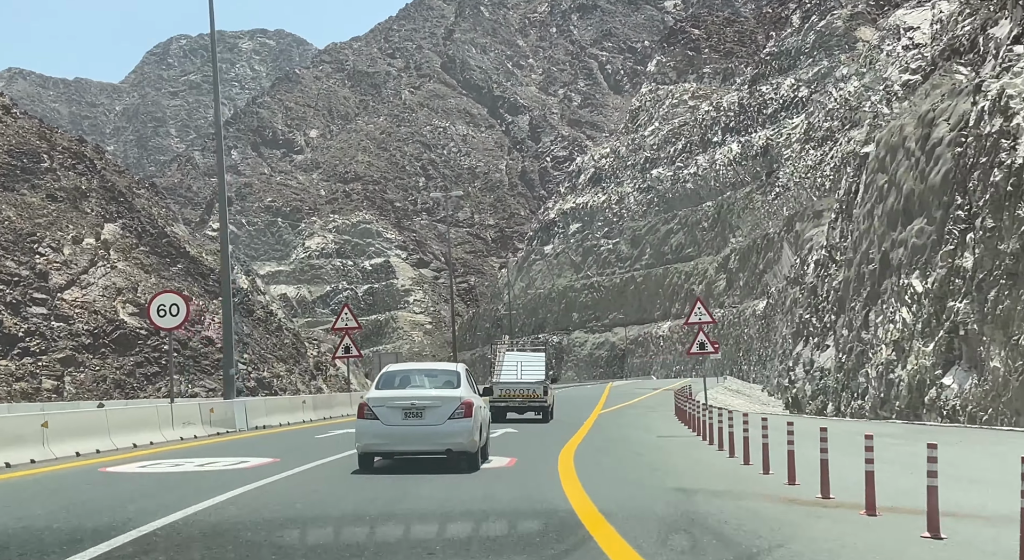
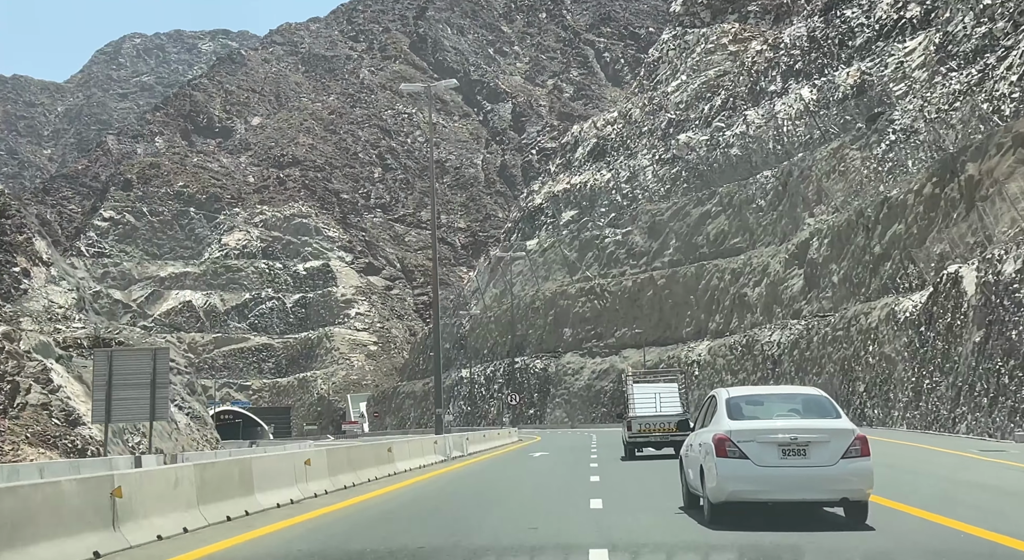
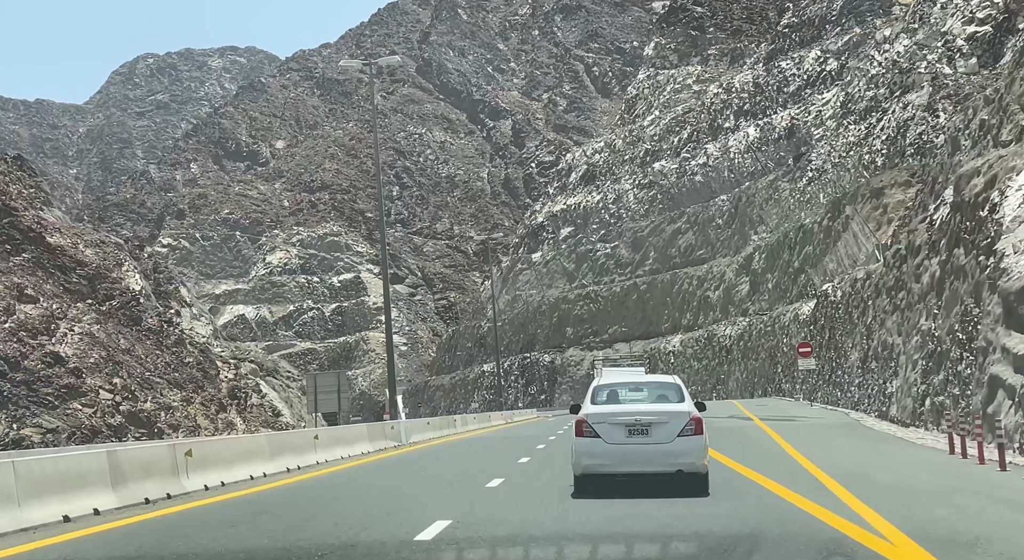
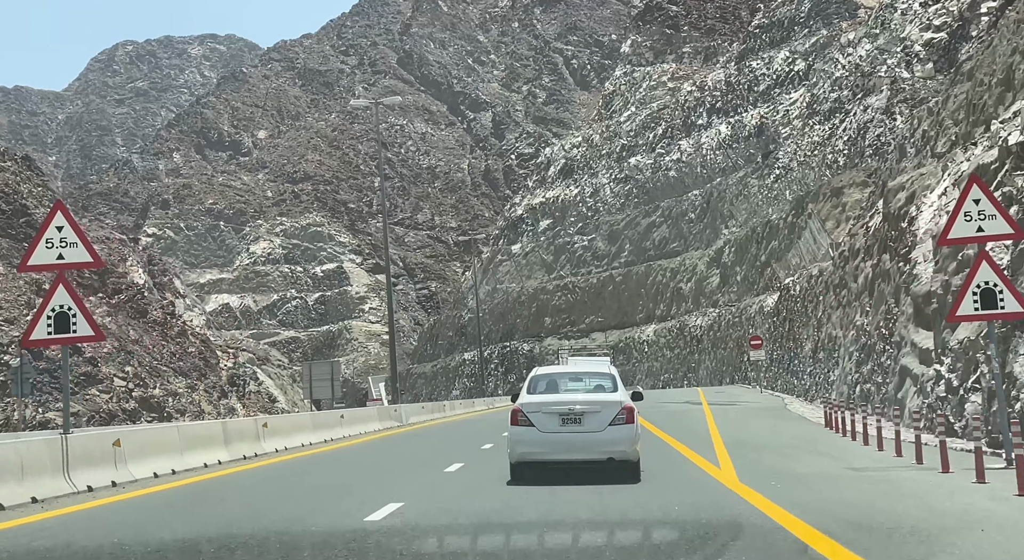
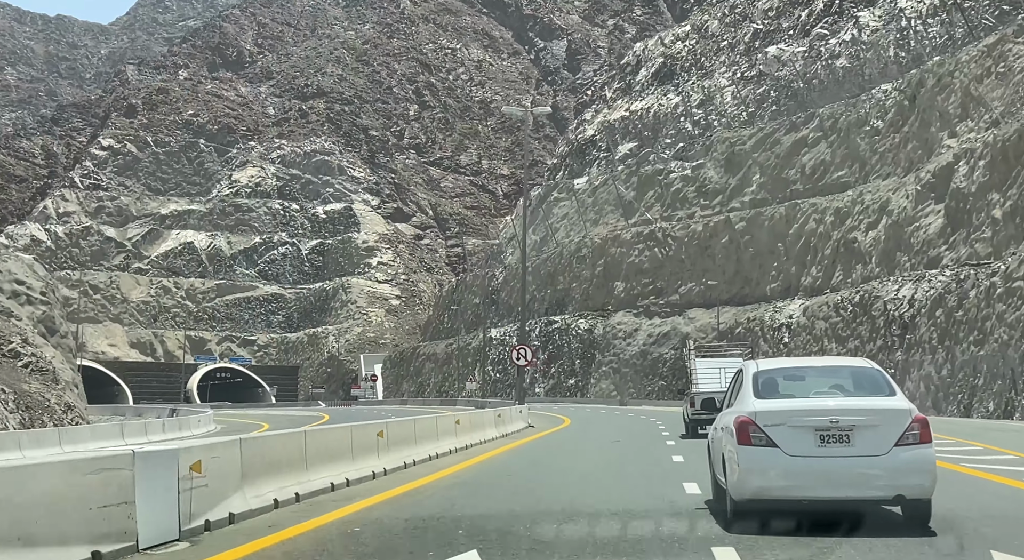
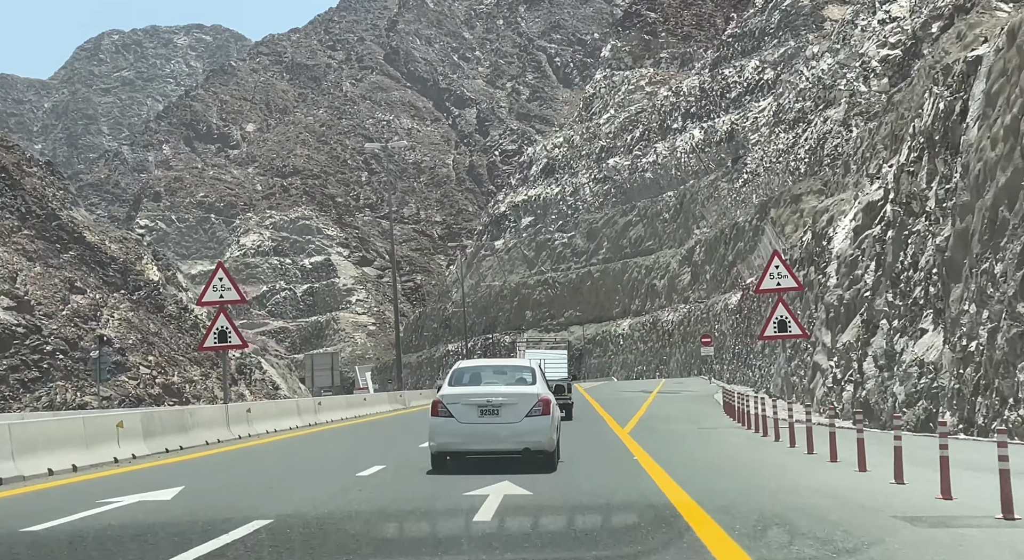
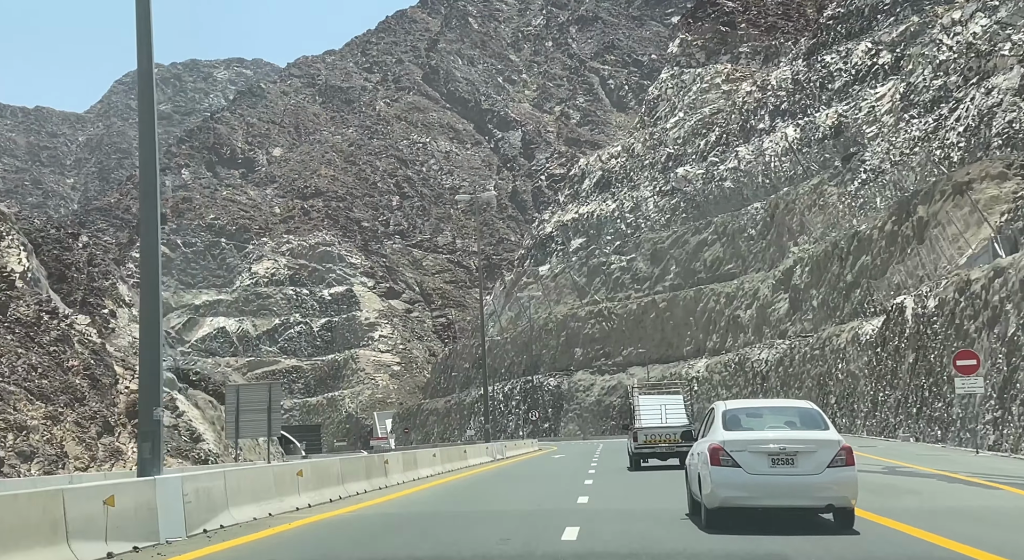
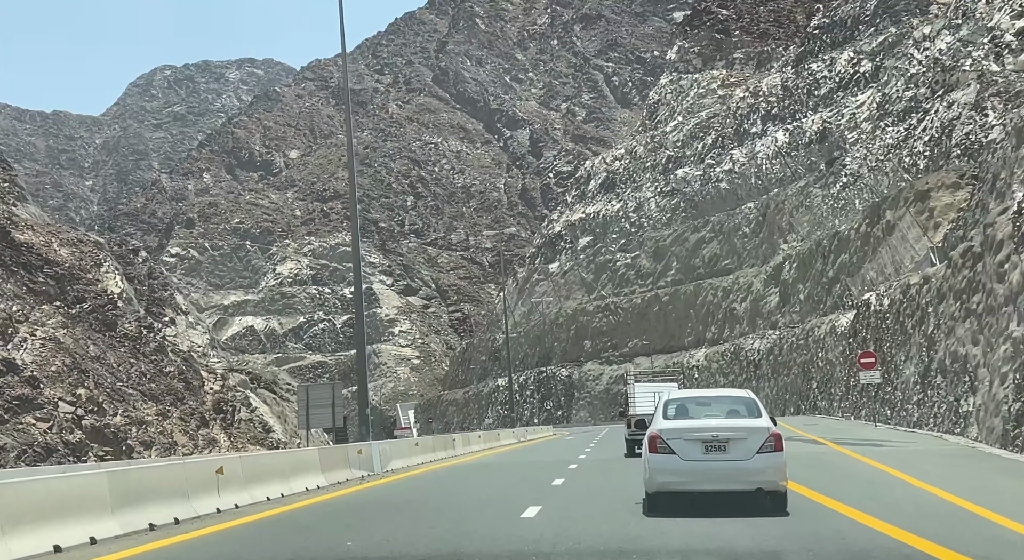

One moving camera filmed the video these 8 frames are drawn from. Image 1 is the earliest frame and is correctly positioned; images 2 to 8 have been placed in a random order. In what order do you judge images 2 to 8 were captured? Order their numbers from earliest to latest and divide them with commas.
6, 4, 3, 8, 7, 2, 5
